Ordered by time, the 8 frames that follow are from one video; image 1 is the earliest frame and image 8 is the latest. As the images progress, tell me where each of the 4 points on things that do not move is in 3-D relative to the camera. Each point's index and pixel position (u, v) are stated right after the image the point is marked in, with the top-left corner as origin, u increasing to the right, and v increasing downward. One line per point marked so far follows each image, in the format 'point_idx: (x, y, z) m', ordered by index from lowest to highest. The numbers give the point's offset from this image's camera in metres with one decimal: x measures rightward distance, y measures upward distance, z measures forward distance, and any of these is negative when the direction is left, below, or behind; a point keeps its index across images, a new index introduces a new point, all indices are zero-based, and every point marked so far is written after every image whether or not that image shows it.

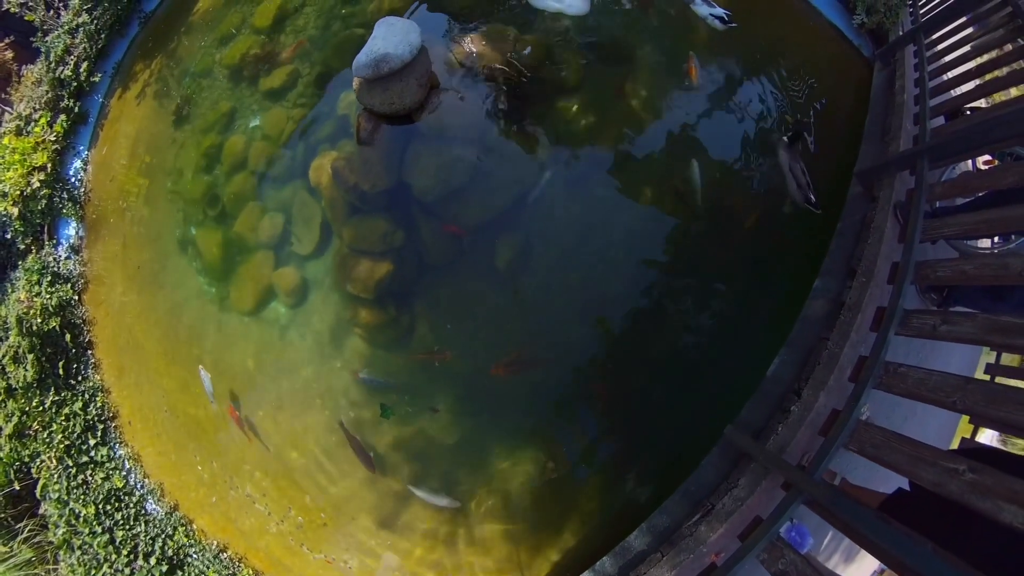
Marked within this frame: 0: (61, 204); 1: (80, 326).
0: (-4.1, +0.8, +5.3) m
1: (-3.9, -0.3, +5.2) m
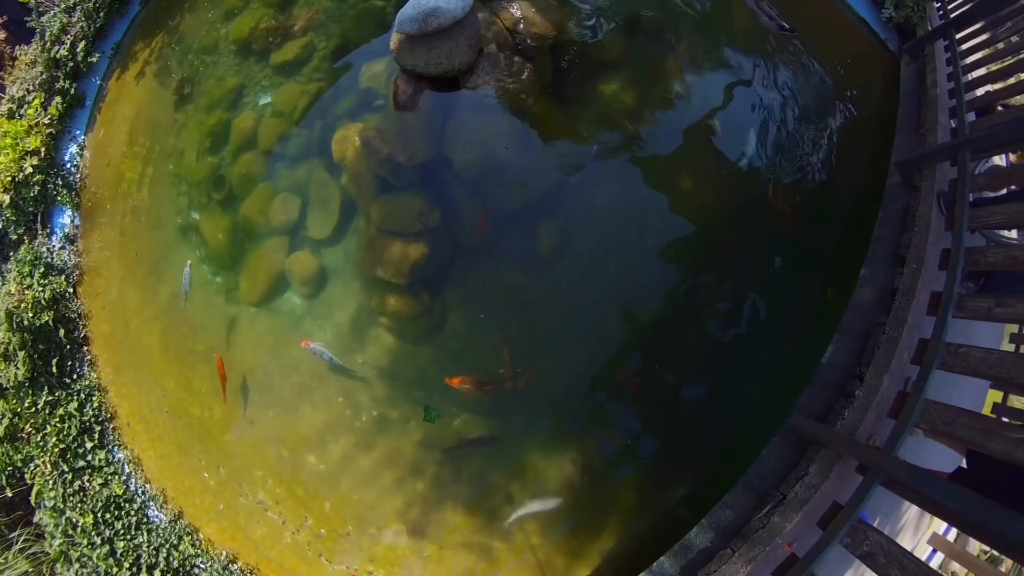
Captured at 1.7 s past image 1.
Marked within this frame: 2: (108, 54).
0: (-3.9, +0.8, +5.0) m
1: (-3.7, -0.3, +4.9) m
2: (-3.6, +2.1, +5.2) m
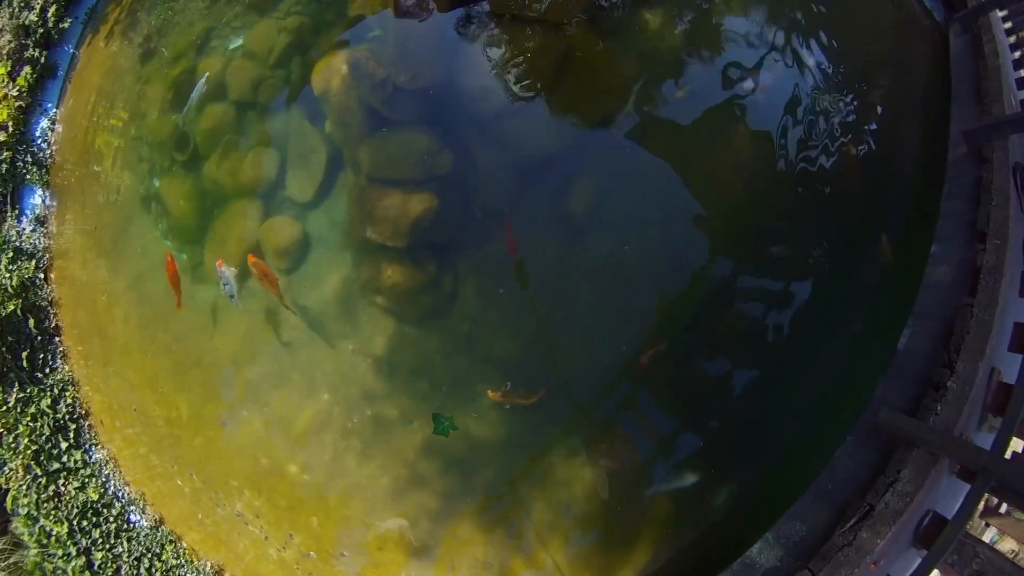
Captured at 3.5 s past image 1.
0: (-3.8, +0.9, +4.5) m
1: (-3.6, -0.2, +4.5) m
2: (-3.5, +2.2, +4.7) m
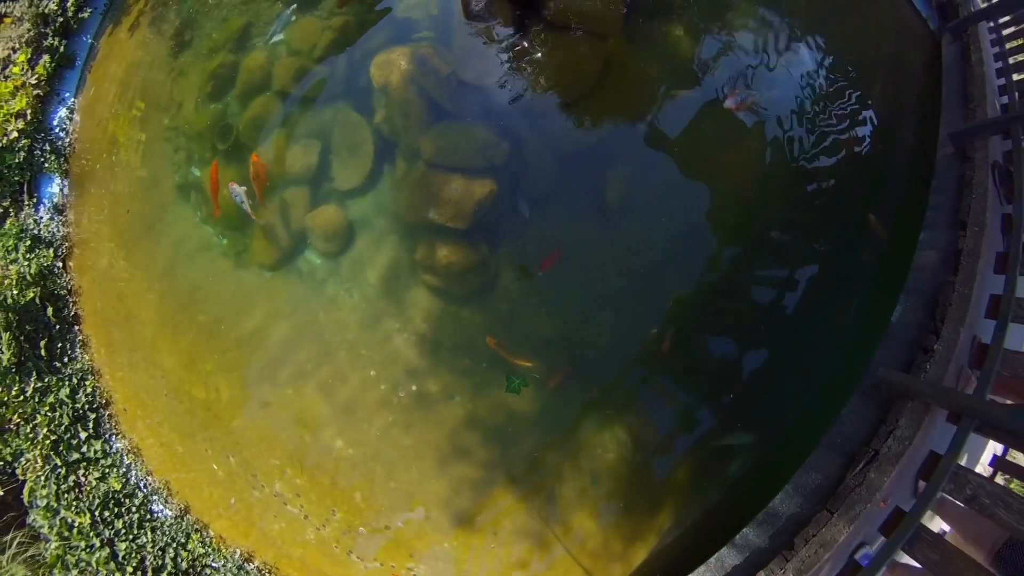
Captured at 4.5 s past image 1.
0: (-3.6, +1.0, +4.5) m
1: (-3.4, -0.1, +4.4) m
2: (-3.4, +2.3, +4.7) m
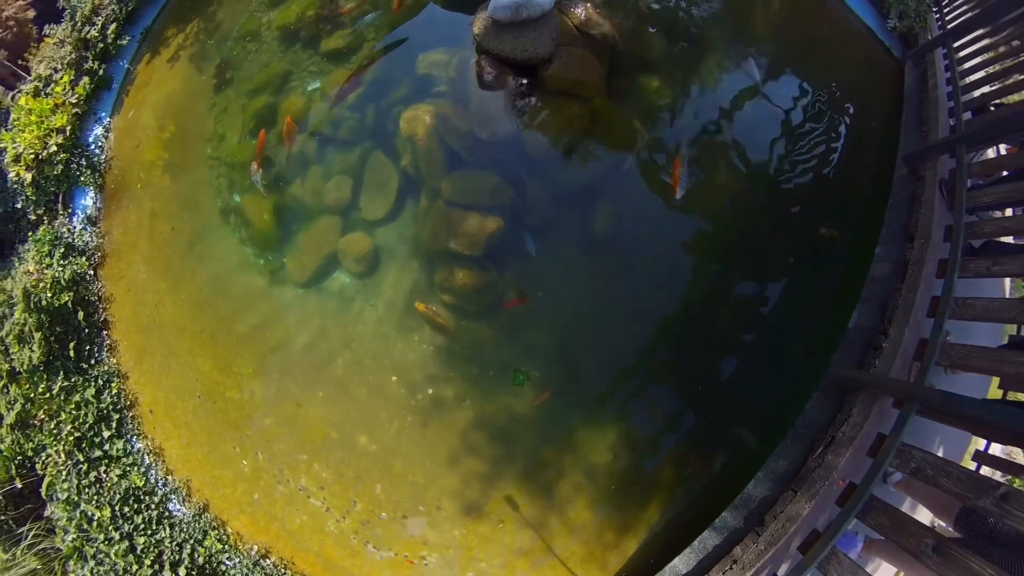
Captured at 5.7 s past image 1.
0: (-3.6, +1.0, +4.8) m
1: (-3.4, -0.1, +4.7) m
2: (-3.3, +2.2, +5.1) m
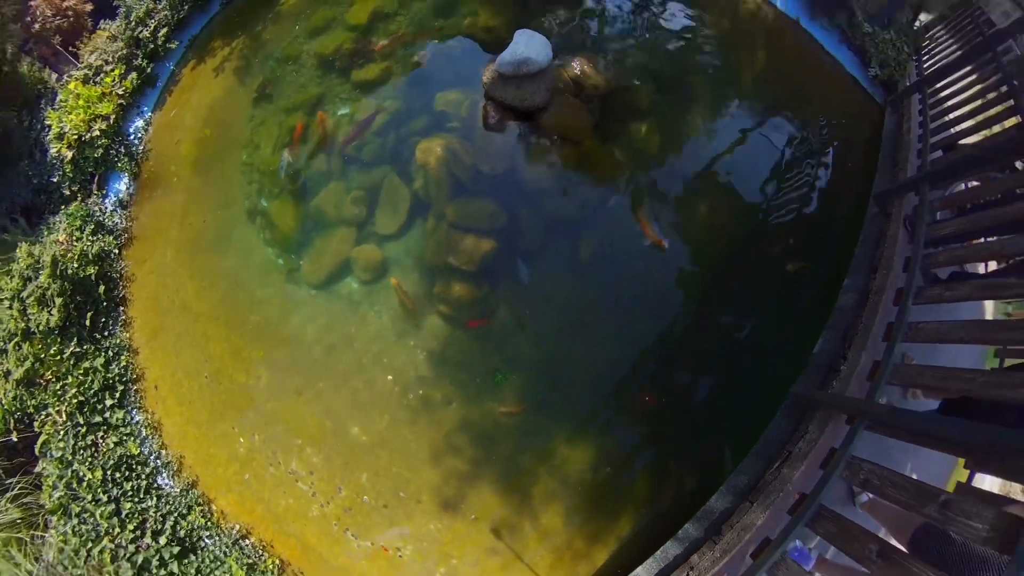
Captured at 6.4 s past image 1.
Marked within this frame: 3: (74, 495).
0: (-3.5, +1.2, +5.1) m
1: (-3.4, +0.1, +4.9) m
2: (-3.1, +2.4, +5.6) m
3: (-3.3, -1.6, +4.4) m
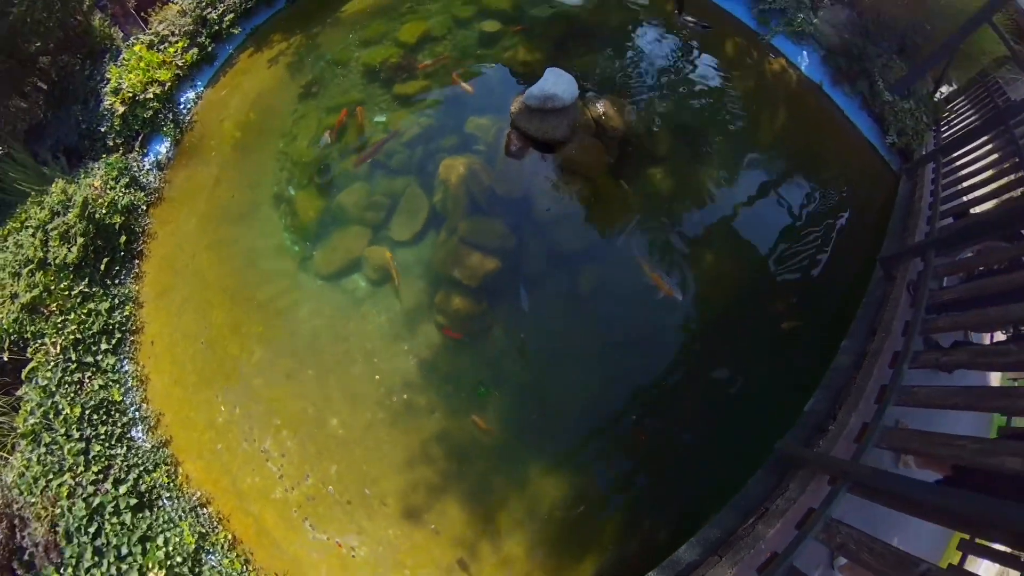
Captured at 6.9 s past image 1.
0: (-3.3, +1.6, +5.4) m
1: (-3.3, +0.5, +5.1) m
2: (-2.7, +2.6, +6.0) m
3: (-3.5, -1.1, +4.4) m
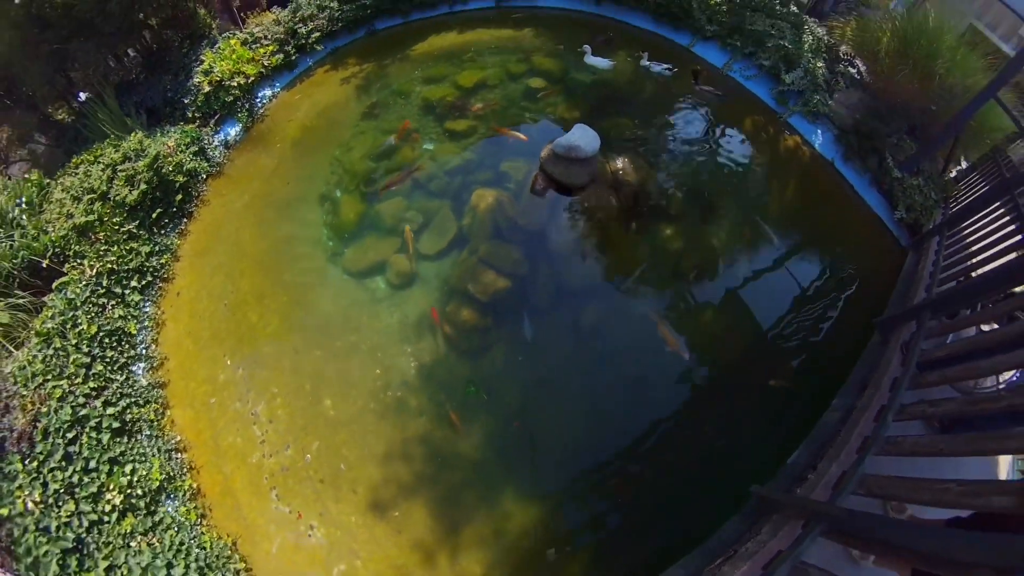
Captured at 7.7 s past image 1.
0: (-2.9, +1.8, +6.0) m
1: (-3.1, +0.8, +5.5) m
2: (-2.2, +2.6, +6.7) m
3: (-3.6, -0.5, +4.5) m
